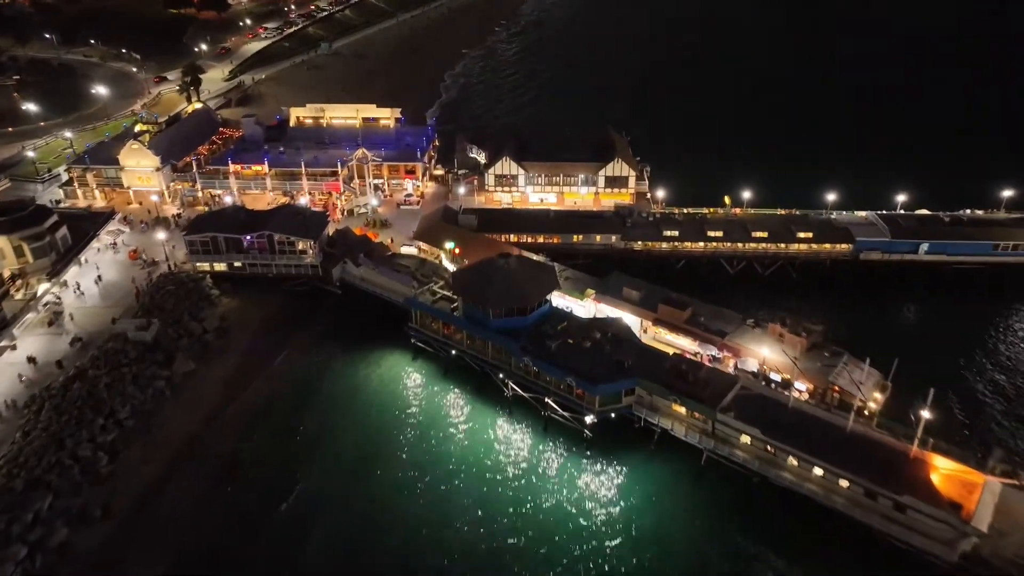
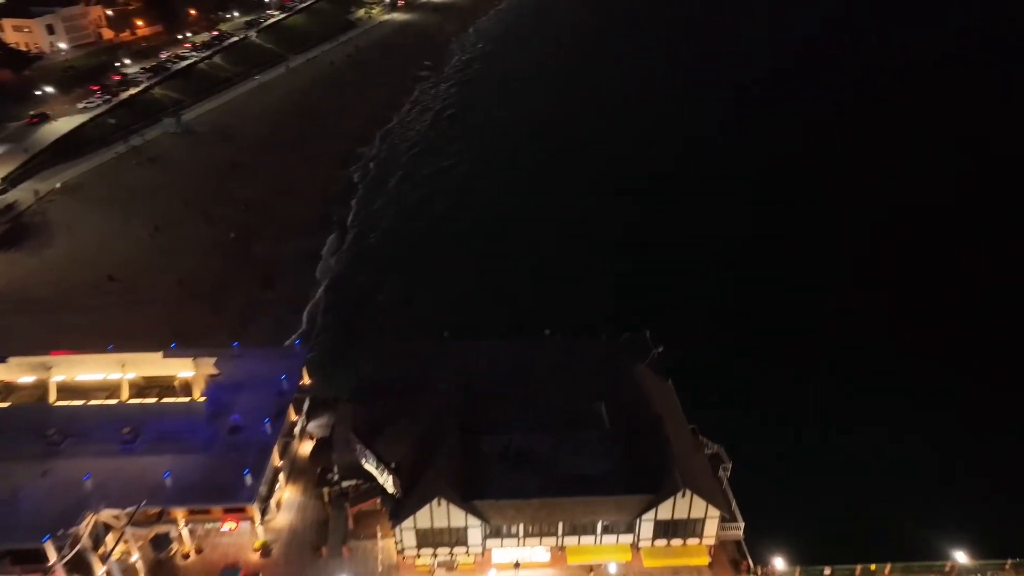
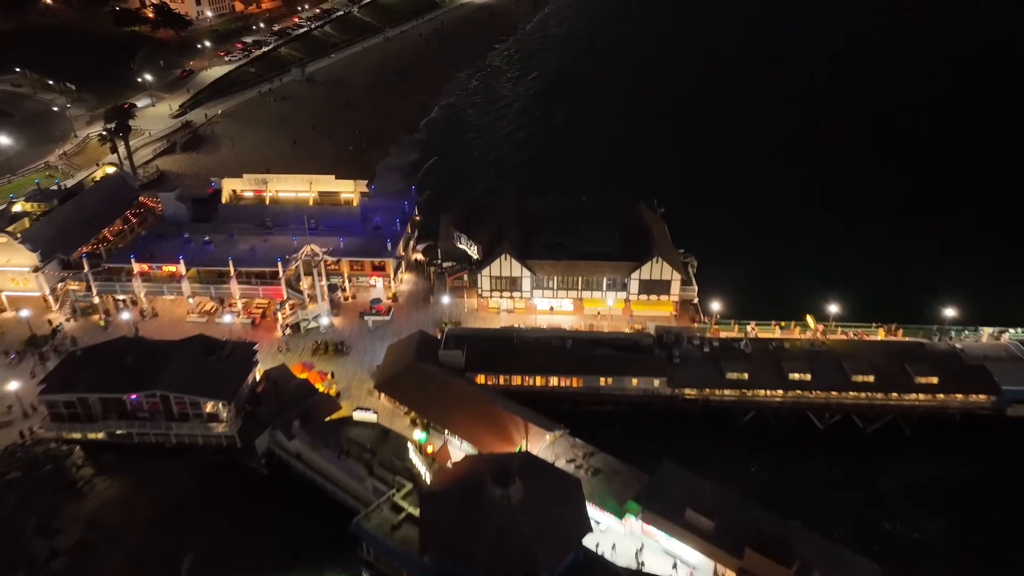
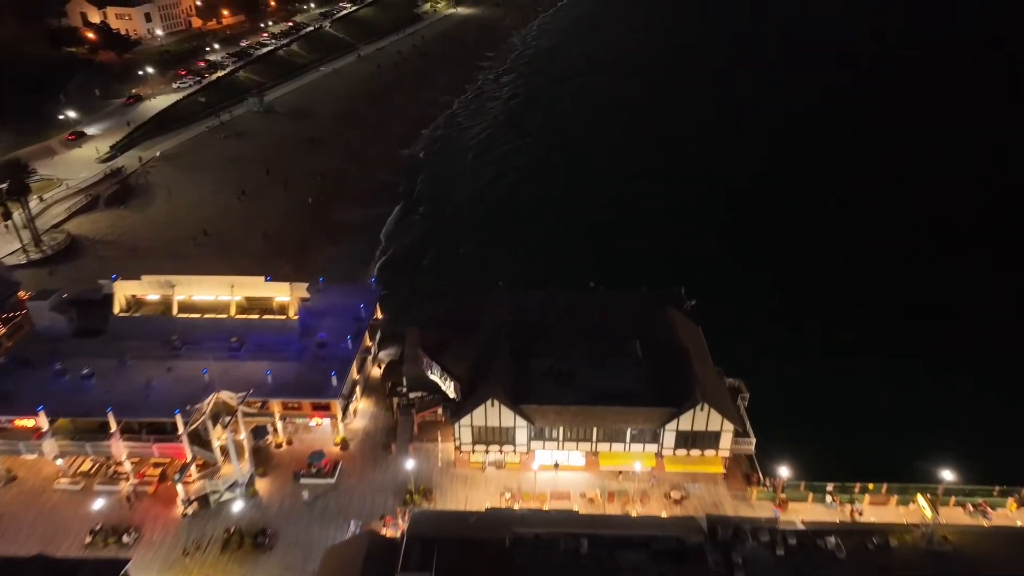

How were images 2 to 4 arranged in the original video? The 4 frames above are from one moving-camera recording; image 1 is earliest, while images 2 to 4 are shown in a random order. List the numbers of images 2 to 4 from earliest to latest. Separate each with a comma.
3, 4, 2
